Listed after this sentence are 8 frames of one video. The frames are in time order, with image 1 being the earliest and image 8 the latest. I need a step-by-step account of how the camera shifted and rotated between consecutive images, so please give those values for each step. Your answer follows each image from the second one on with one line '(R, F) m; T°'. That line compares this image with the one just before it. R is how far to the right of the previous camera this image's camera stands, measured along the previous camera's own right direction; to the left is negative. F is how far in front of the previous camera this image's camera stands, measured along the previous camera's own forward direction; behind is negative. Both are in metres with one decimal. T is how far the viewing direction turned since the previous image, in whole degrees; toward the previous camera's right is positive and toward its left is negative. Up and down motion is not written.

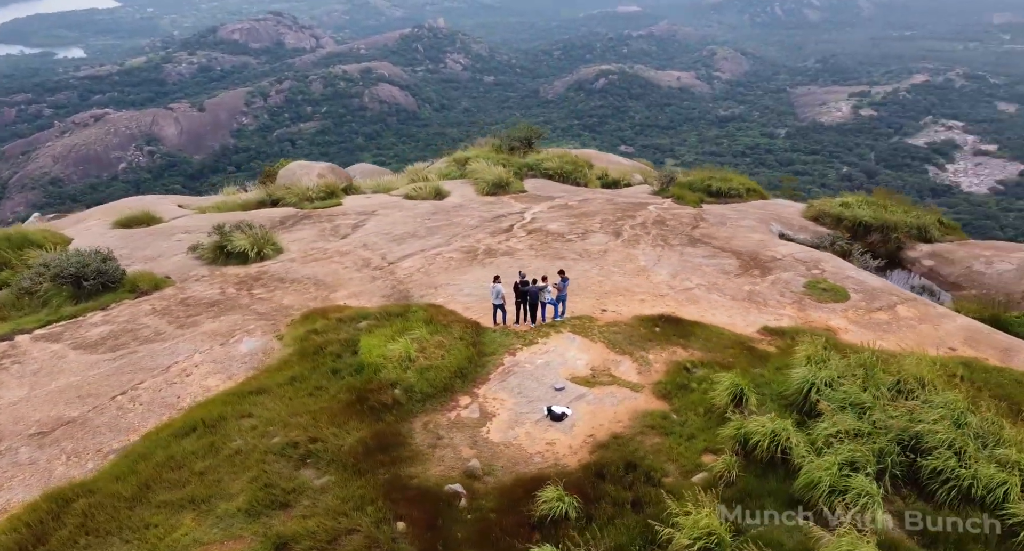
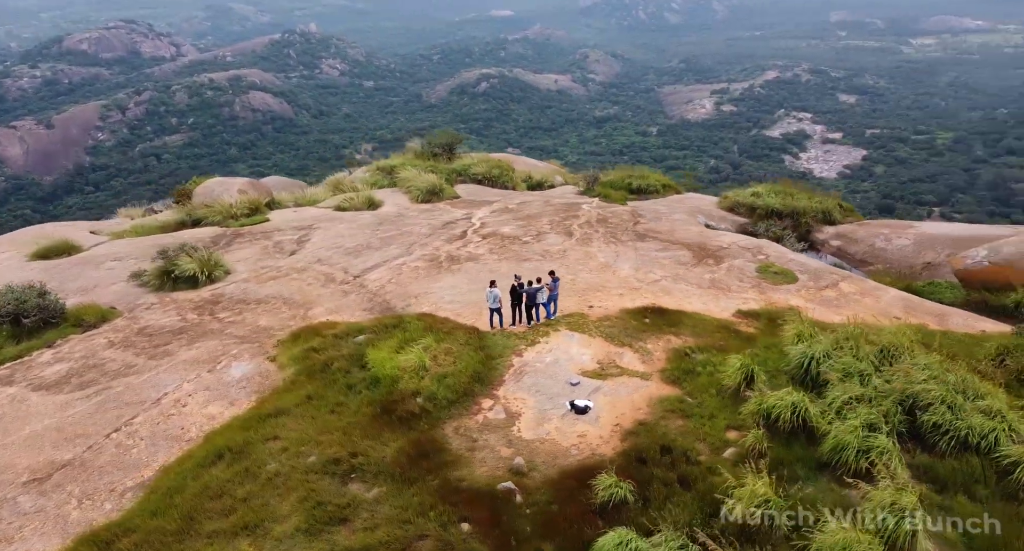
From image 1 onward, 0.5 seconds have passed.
(-1.0, -0.1) m; +8°
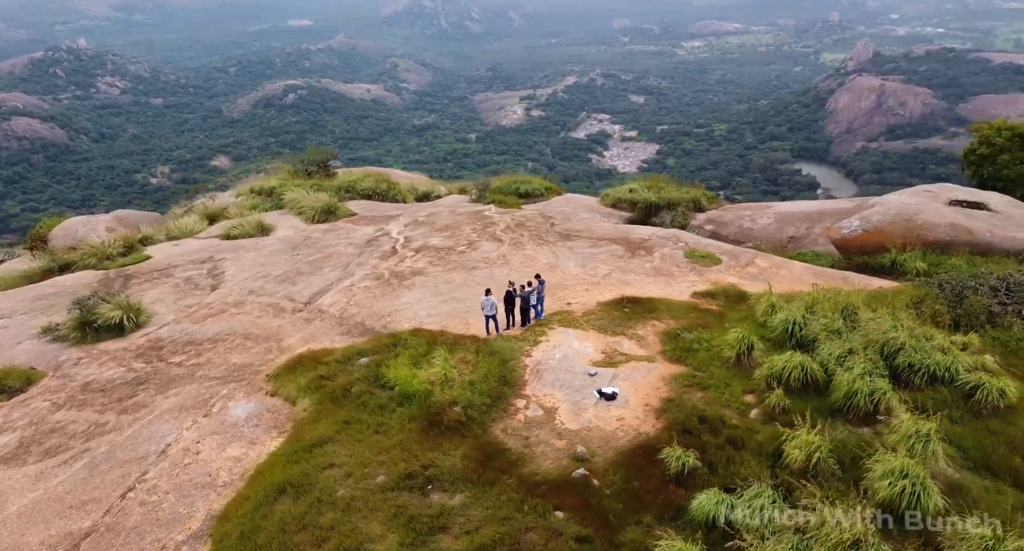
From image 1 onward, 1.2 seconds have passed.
(-1.5, -0.1) m; +12°
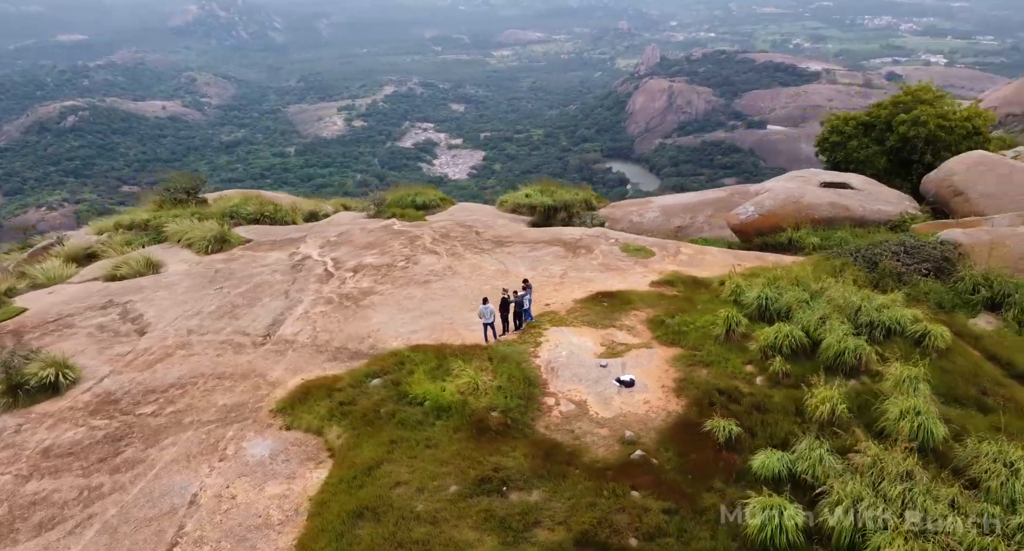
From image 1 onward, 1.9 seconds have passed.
(-1.5, -0.1) m; +12°
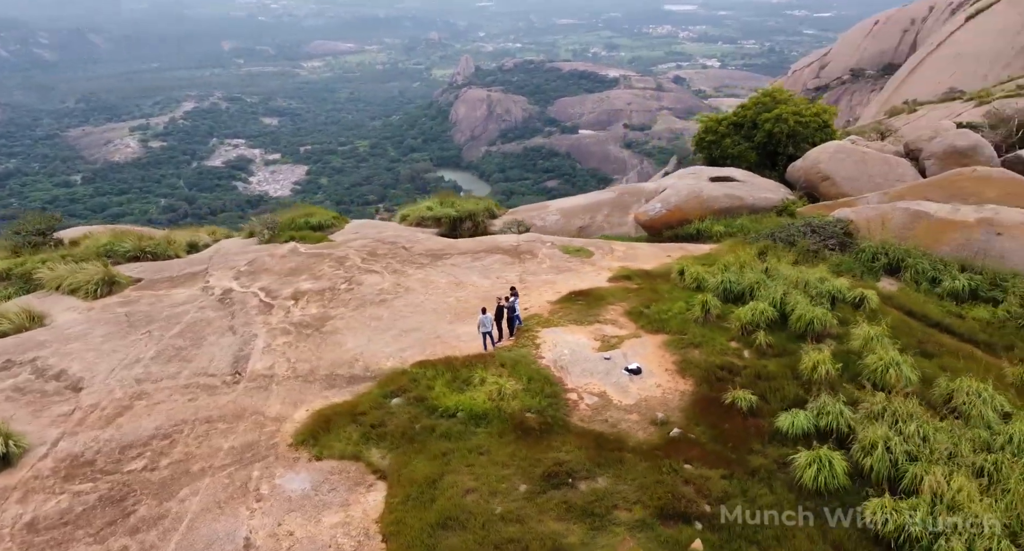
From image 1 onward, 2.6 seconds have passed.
(-1.5, -0.2) m; +12°
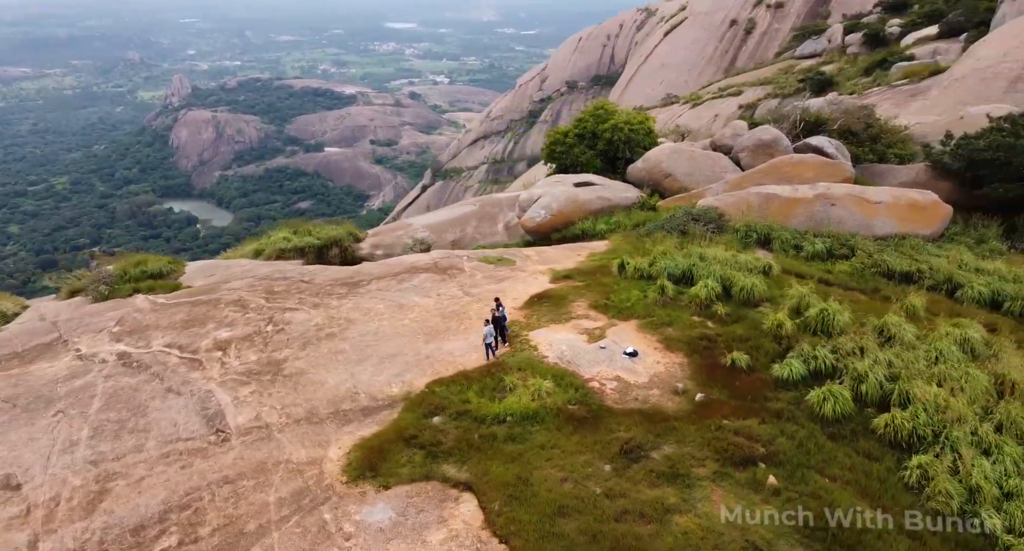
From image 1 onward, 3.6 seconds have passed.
(-2.3, -0.2) m; +17°
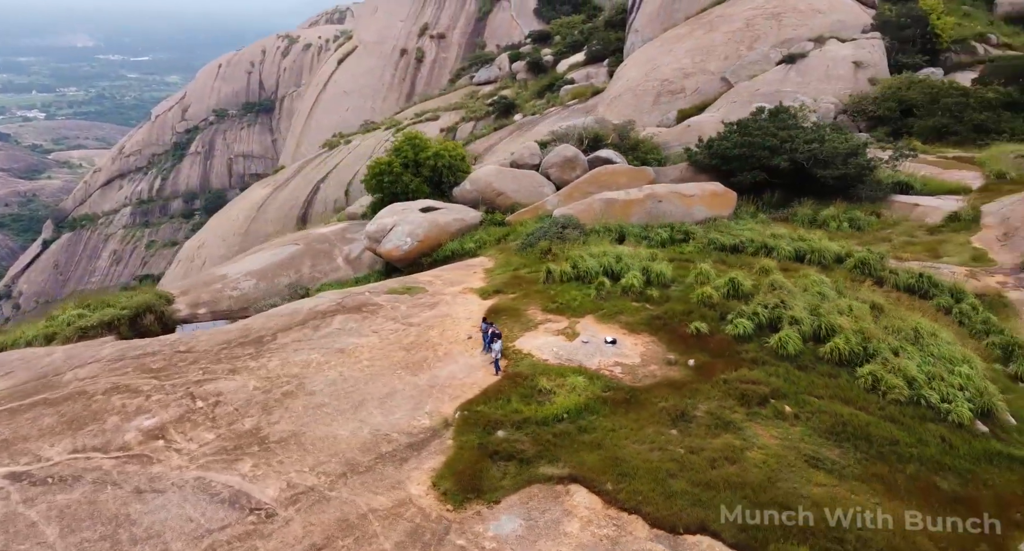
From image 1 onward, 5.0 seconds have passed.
(-3.4, 0.0) m; +22°
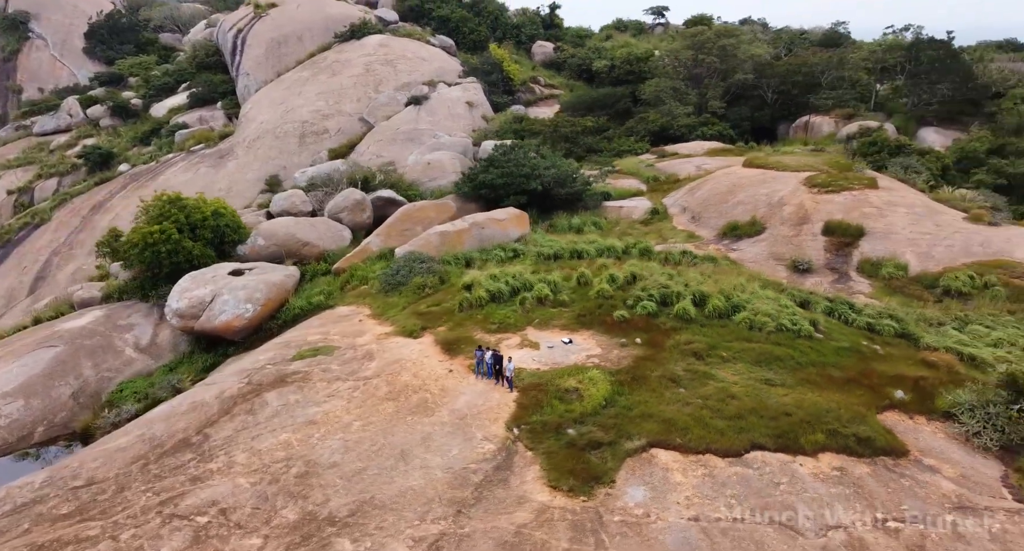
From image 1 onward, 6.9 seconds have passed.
(-4.8, +0.1) m; +29°
